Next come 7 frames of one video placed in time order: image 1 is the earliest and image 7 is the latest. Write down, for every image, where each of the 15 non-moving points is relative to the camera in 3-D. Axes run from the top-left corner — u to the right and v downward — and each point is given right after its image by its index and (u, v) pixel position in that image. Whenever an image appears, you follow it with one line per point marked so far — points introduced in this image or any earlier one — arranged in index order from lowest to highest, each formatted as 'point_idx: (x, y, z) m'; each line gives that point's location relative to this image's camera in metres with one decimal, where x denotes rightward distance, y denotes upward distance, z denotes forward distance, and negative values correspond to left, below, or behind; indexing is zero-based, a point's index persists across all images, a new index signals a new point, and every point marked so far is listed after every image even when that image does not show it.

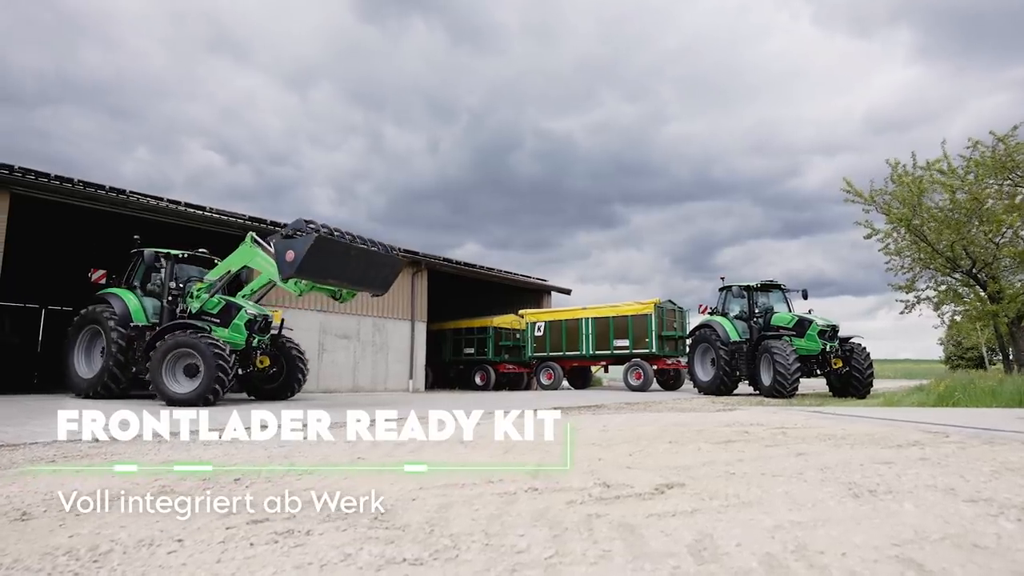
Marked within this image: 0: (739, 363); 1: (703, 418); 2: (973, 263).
0: (+4.5, -1.5, +13.5) m
1: (+1.5, -1.1, +5.5) m
2: (+8.3, +0.5, +12.2) m
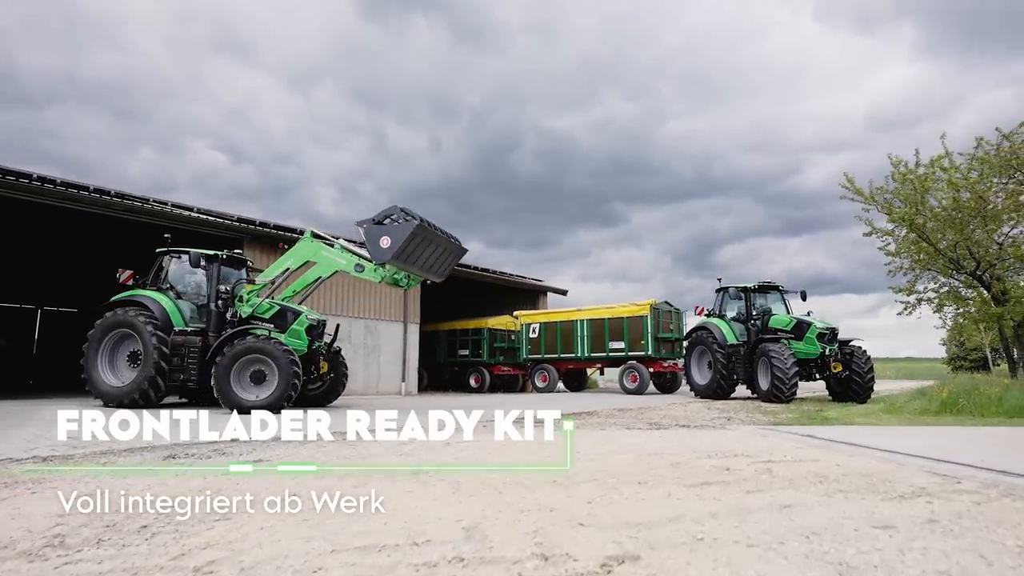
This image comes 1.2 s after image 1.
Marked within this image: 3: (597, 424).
0: (+4.4, -1.5, +13.2) m
1: (+1.3, -1.1, +5.2) m
2: (+8.2, +0.4, +11.9) m
3: (+0.9, -1.4, +7.1) m
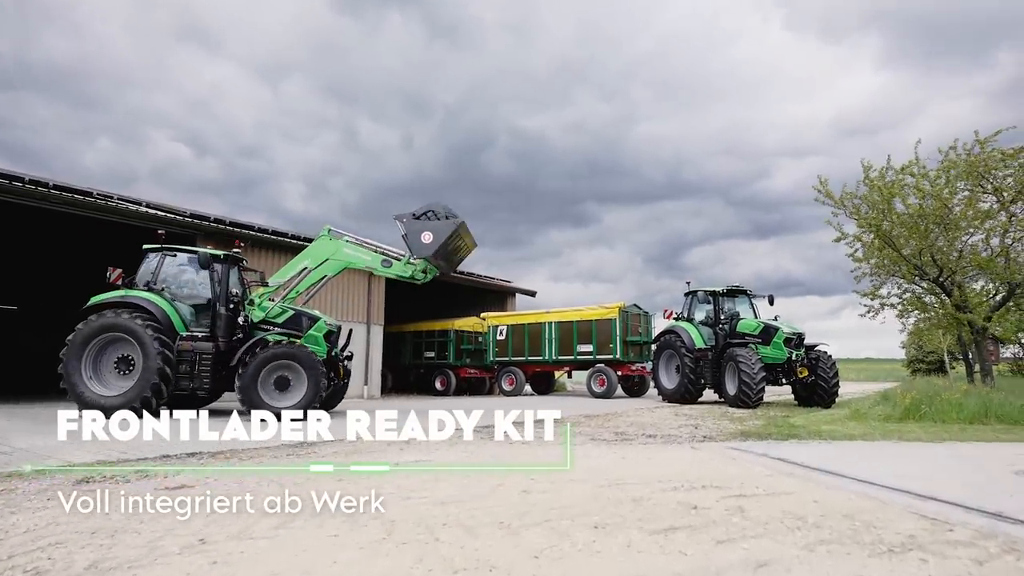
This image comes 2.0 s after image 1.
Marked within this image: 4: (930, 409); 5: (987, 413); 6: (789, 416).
0: (+3.7, -1.6, +13.1) m
1: (+1.0, -1.2, +4.9) m
2: (+7.6, +0.3, +12.0) m
3: (+0.5, -1.5, +6.9) m
4: (+5.8, -1.7, +9.2) m
5: (+6.4, -1.7, +9.1) m
6: (+4.1, -1.9, +9.8) m
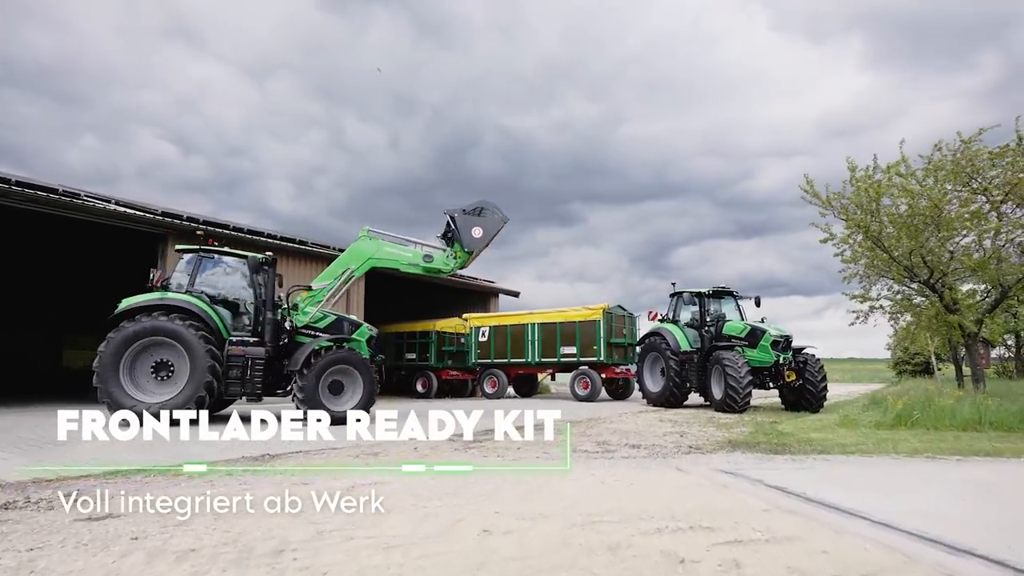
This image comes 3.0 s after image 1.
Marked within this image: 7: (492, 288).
0: (+3.4, -1.6, +12.8) m
1: (+0.8, -1.2, +4.6) m
2: (+7.3, +0.3, +11.8) m
3: (+0.3, -1.5, +6.6) m
4: (+5.5, -1.7, +9.0) m
5: (+6.1, -1.7, +8.8) m
6: (+3.8, -1.9, +9.6) m
7: (-0.6, 0.0, +19.9) m
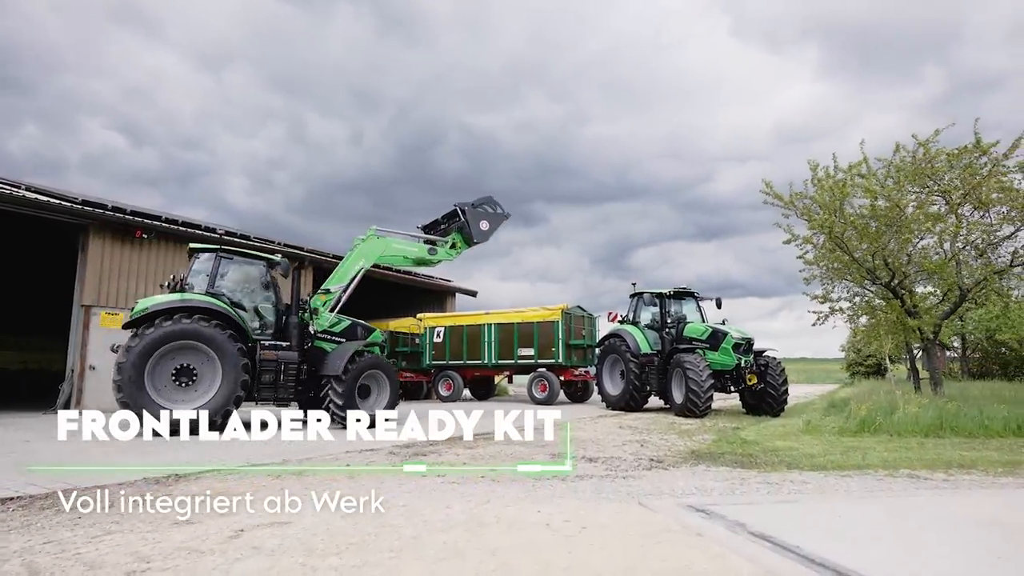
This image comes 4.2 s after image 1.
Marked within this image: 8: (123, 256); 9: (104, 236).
0: (+2.5, -1.6, +12.4) m
1: (+0.5, -1.2, +4.1) m
2: (+6.5, +0.2, +11.6) m
3: (-0.2, -1.5, +6.0) m
4: (+4.9, -1.7, +8.8) m
5: (+5.5, -1.8, +8.6) m
6: (+3.1, -1.9, +9.2) m
7: (-1.8, 0.0, +19.3) m
8: (-6.3, +0.5, +10.9) m
9: (-6.4, +0.8, +10.6) m
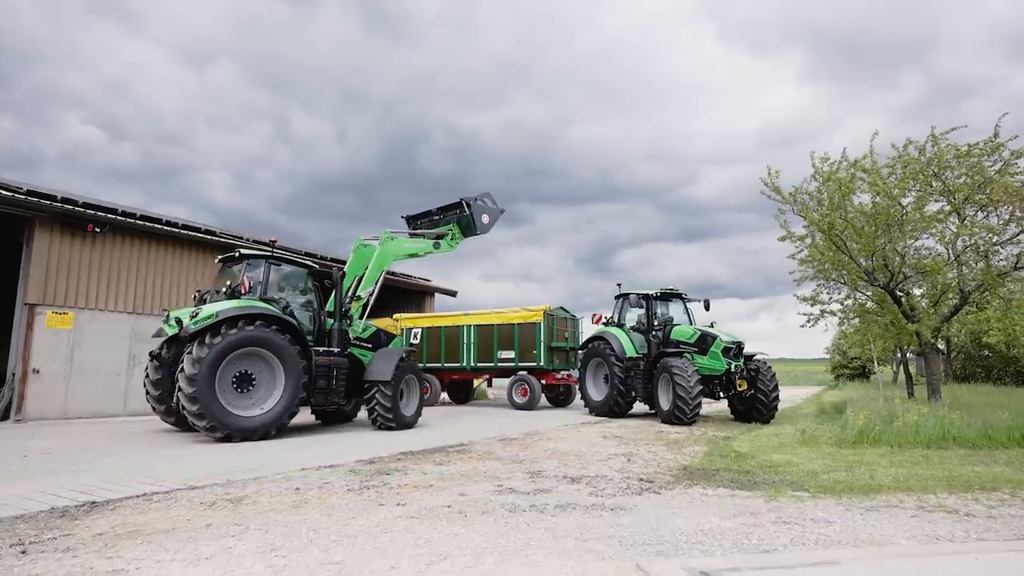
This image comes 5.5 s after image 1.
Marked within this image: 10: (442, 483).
0: (+2.2, -1.7, +11.9) m
1: (+0.3, -1.2, +3.5) m
2: (+6.2, +0.2, +11.2) m
3: (-0.4, -1.5, +5.4) m
4: (+4.6, -1.8, +8.3) m
5: (+5.2, -1.8, +8.1) m
6: (+2.8, -1.9, +8.7) m
7: (-2.3, +0.1, +18.7) m
8: (-6.6, +0.6, +10.1) m
9: (-6.7, +0.9, +9.9) m
10: (-0.5, -1.5, +5.0) m
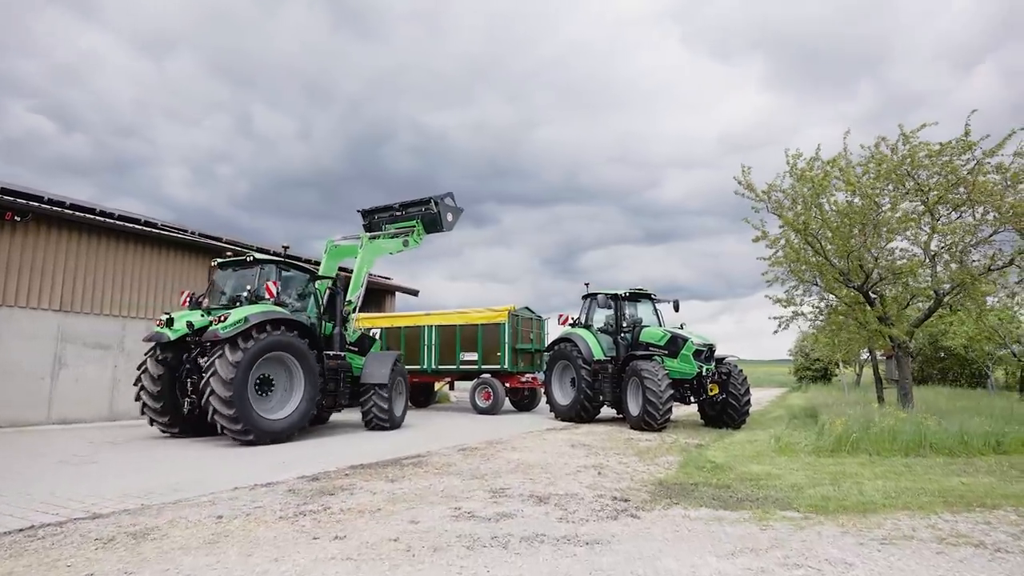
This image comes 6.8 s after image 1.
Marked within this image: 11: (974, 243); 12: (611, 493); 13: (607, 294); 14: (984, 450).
0: (+1.5, -1.7, +11.4) m
1: (+0.1, -1.2, +3.0) m
2: (+5.6, +0.2, +10.9) m
3: (-0.7, -1.5, +4.8) m
4: (+4.1, -1.8, +7.9) m
5: (+4.8, -1.8, +7.8) m
6: (+2.4, -1.9, +8.2) m
7: (-3.3, +0.1, +18.0) m
8: (-7.1, +0.6, +9.2) m
9: (-7.2, +0.9, +8.9) m
10: (-0.8, -1.4, +4.4) m
11: (+7.0, +0.7, +10.3) m
12: (+0.8, -1.5, +5.1) m
13: (+1.7, -0.1, +12.1) m
14: (+5.5, -1.9, +7.8) m
